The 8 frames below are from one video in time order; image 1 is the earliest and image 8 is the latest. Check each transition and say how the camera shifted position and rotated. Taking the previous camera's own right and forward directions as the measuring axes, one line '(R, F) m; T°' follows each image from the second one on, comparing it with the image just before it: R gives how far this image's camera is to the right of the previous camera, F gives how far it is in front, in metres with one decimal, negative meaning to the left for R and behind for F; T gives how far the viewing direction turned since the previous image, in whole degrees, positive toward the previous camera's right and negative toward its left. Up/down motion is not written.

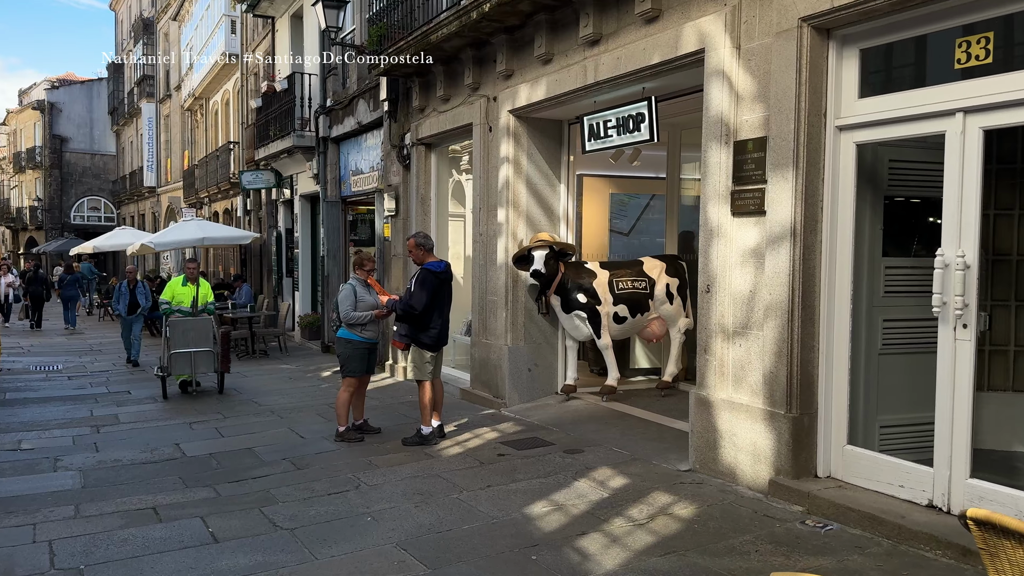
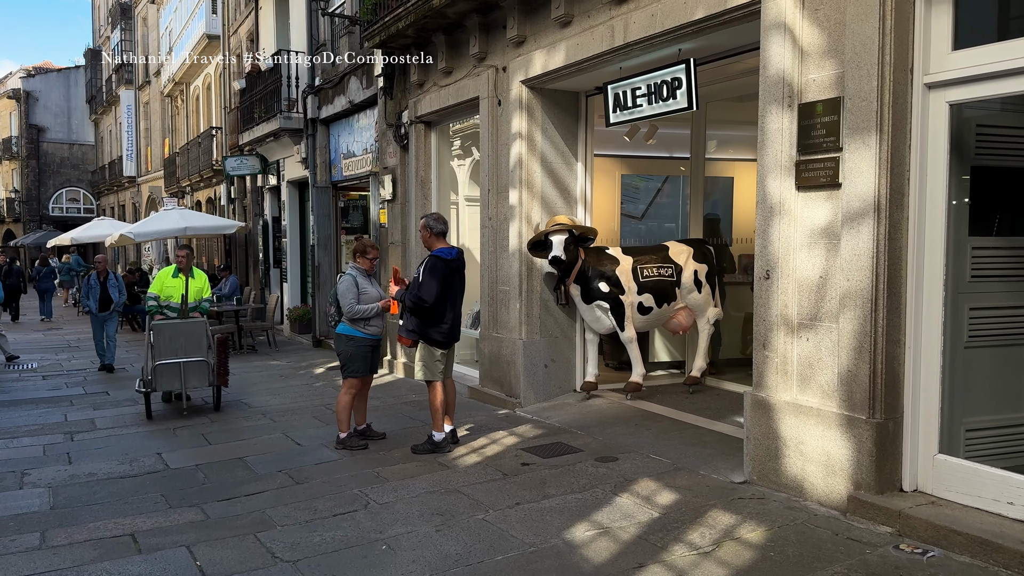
(-0.2, +0.7) m; +1°
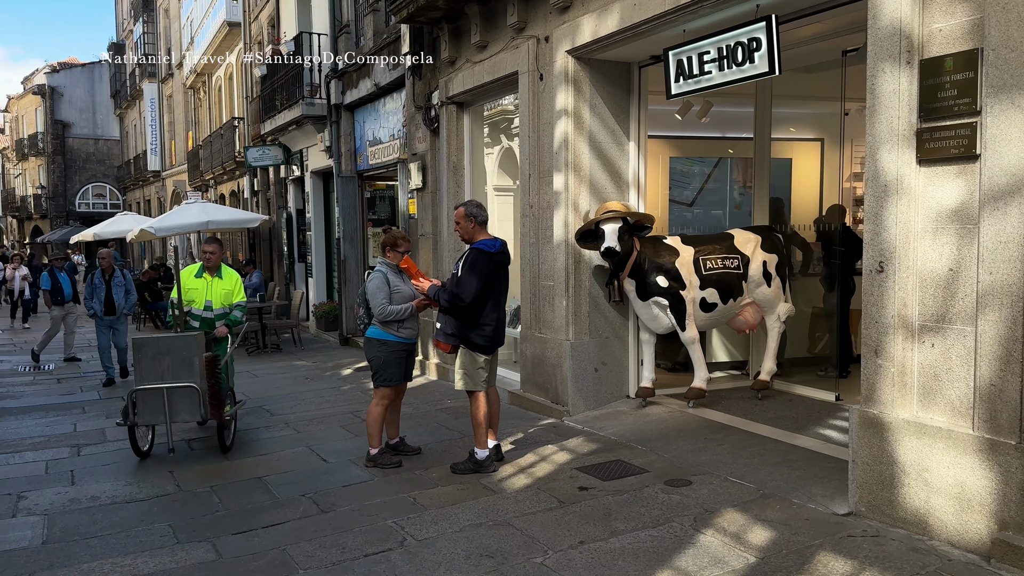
(-0.2, +0.7) m; -2°
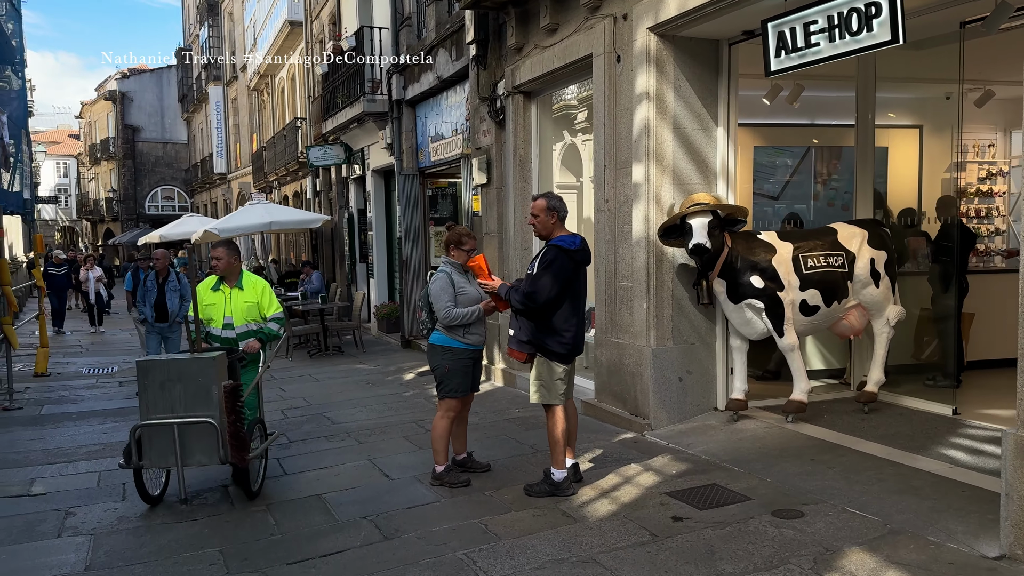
(-0.1, +0.5) m; -4°
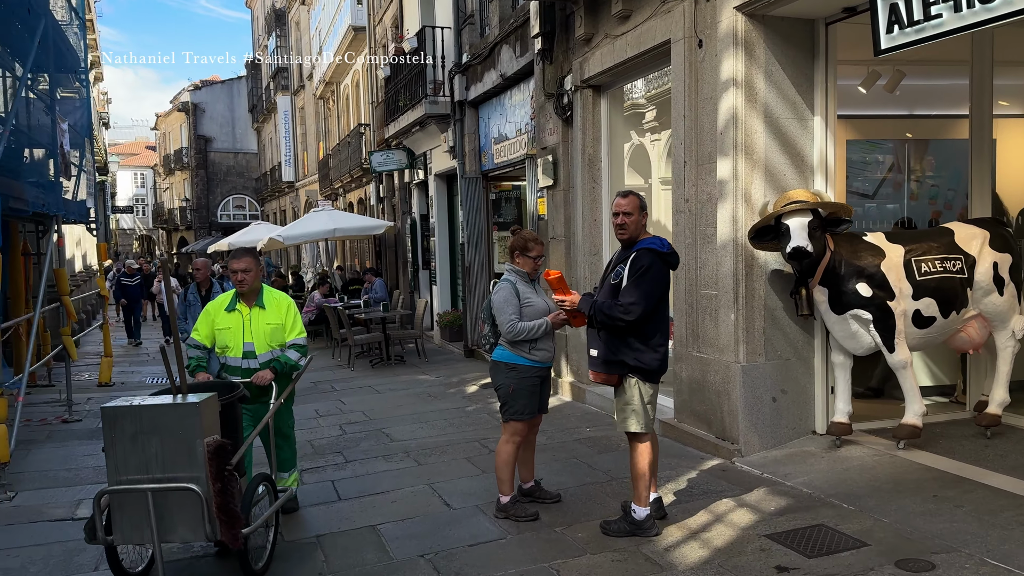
(0.0, +0.5) m; -4°
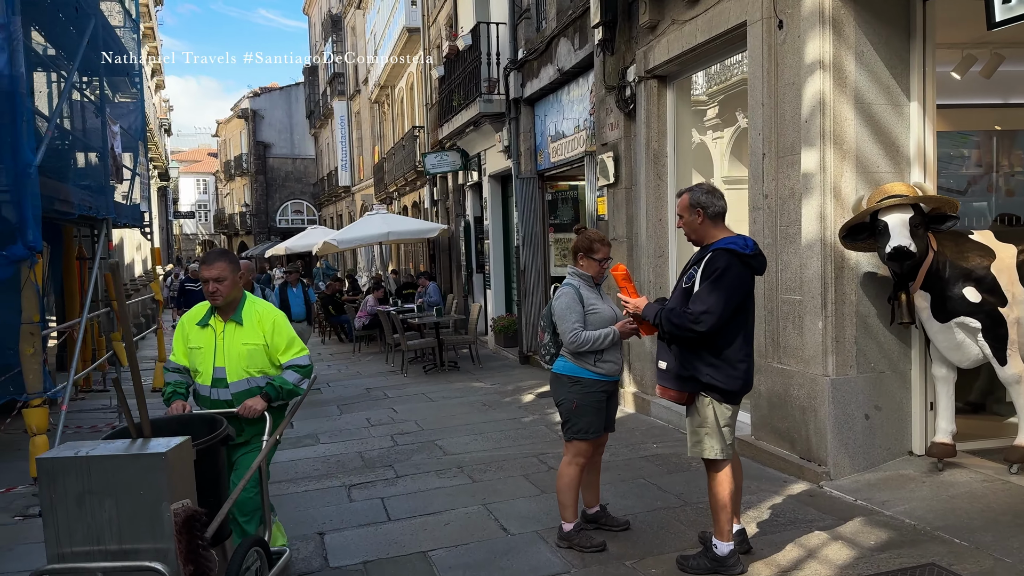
(0.0, +0.4) m; -4°
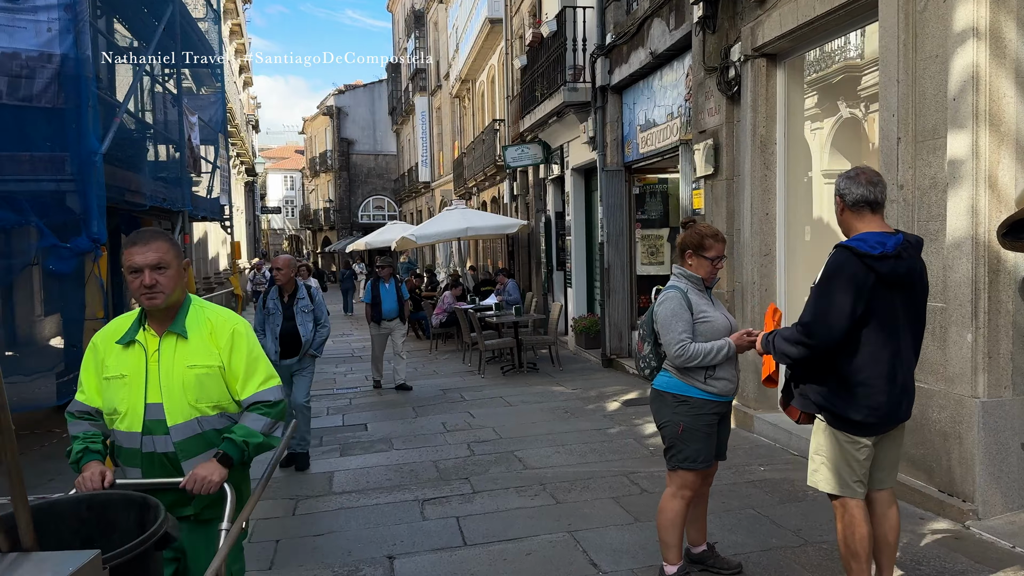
(-0.1, +0.5) m; -5°
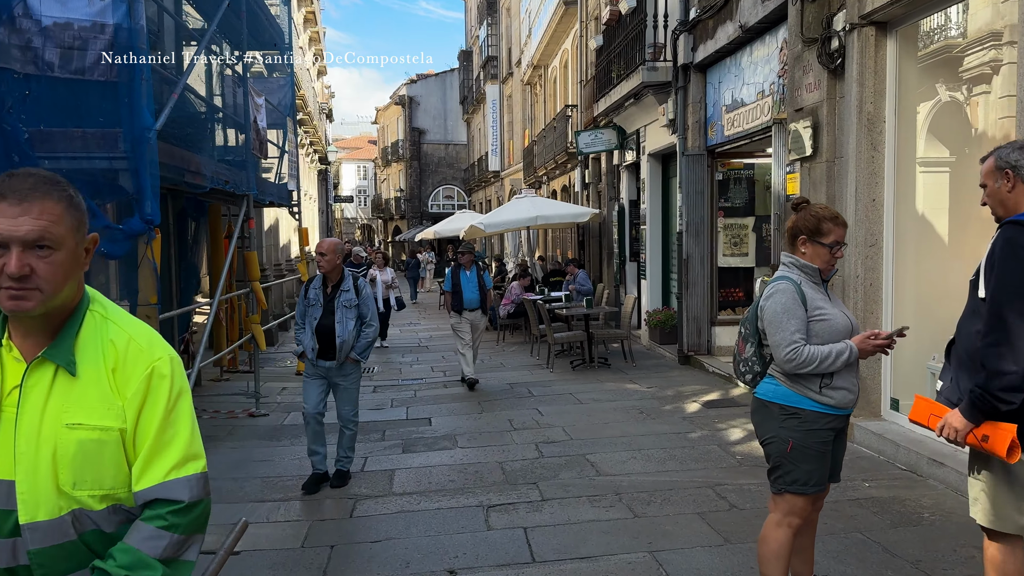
(0.0, +0.4) m; -5°
